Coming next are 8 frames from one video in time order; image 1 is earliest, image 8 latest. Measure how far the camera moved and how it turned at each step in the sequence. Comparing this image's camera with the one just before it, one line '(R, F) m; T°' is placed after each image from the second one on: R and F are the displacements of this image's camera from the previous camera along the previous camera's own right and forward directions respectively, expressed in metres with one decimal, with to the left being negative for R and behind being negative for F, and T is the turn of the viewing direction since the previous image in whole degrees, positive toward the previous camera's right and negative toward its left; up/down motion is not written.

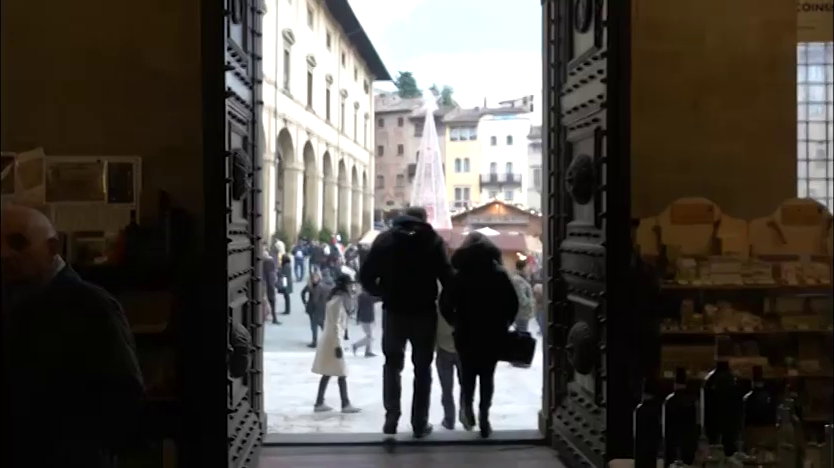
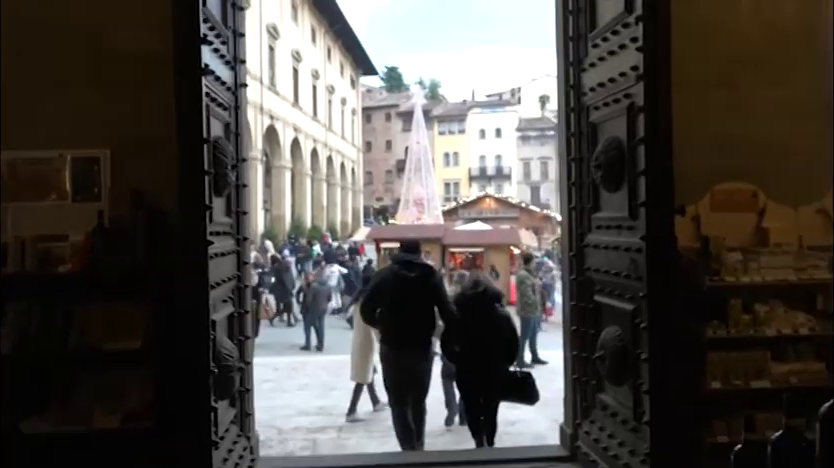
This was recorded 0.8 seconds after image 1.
(-0.1, +0.5) m; +1°
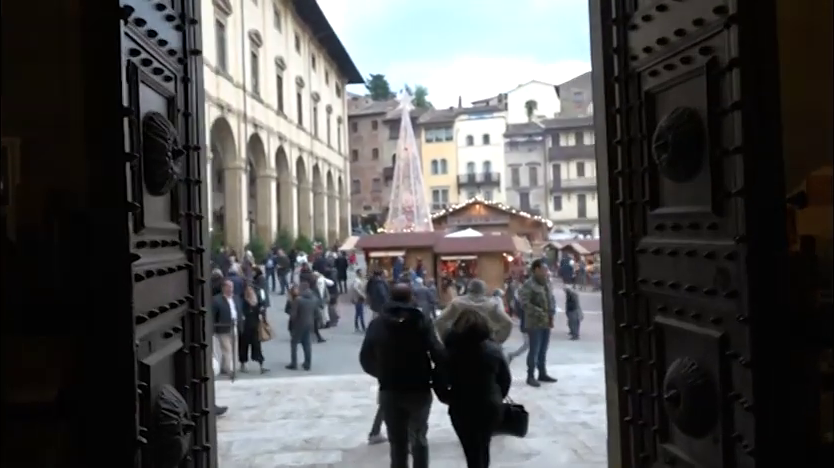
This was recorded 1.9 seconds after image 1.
(-0.1, +0.9) m; +1°
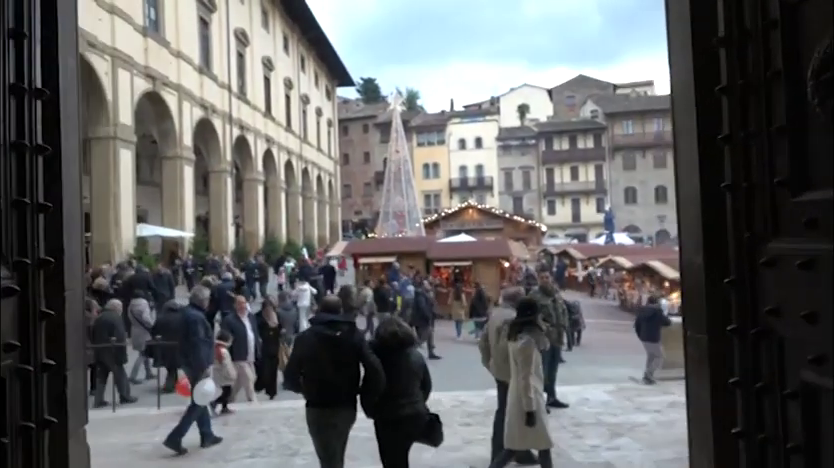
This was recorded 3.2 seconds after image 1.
(0.0, +1.2) m; +1°
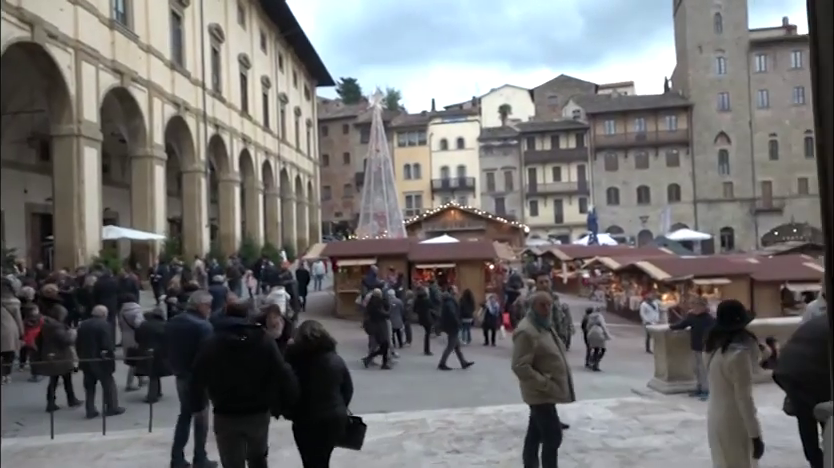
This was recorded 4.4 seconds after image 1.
(0.0, +1.0) m; +2°
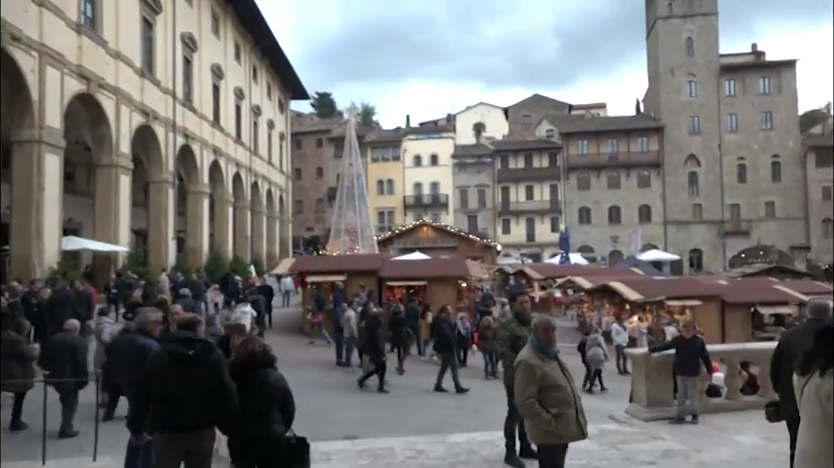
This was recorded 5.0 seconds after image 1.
(0.0, +0.4) m; +2°
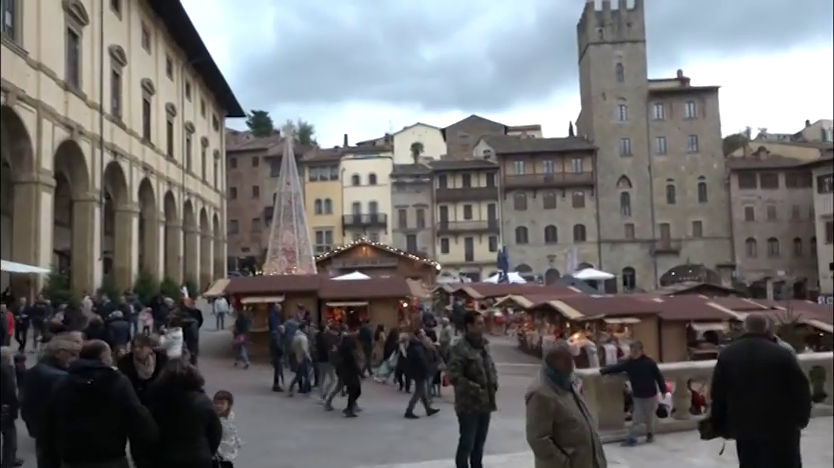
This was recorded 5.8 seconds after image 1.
(-0.1, +0.4) m; +5°
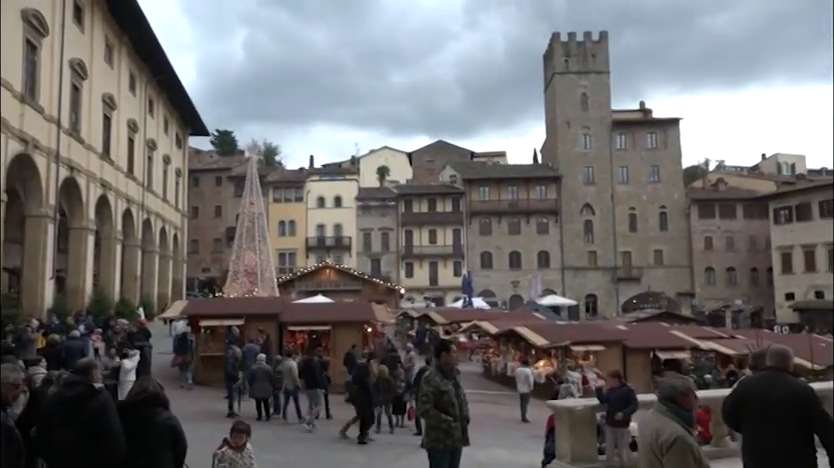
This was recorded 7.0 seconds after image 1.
(-0.1, +0.4) m; +3°
